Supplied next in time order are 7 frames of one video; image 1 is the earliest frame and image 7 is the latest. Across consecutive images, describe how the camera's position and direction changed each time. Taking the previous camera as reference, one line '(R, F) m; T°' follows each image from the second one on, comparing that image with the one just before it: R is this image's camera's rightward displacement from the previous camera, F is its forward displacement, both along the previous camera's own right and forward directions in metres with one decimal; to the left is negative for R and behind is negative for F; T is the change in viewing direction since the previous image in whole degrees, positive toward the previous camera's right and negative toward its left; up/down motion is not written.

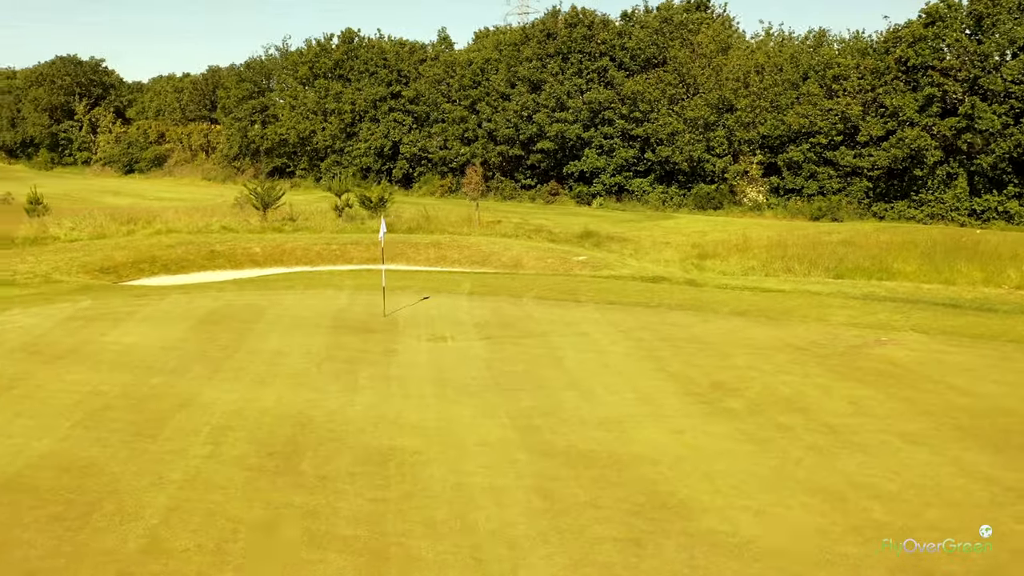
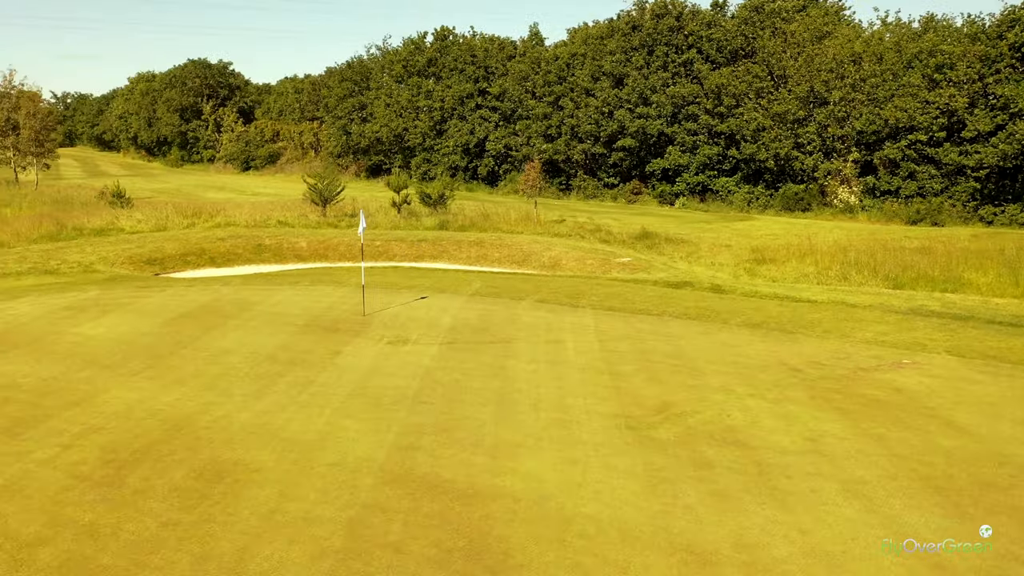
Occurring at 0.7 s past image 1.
(+2.3, +1.2) m; -9°
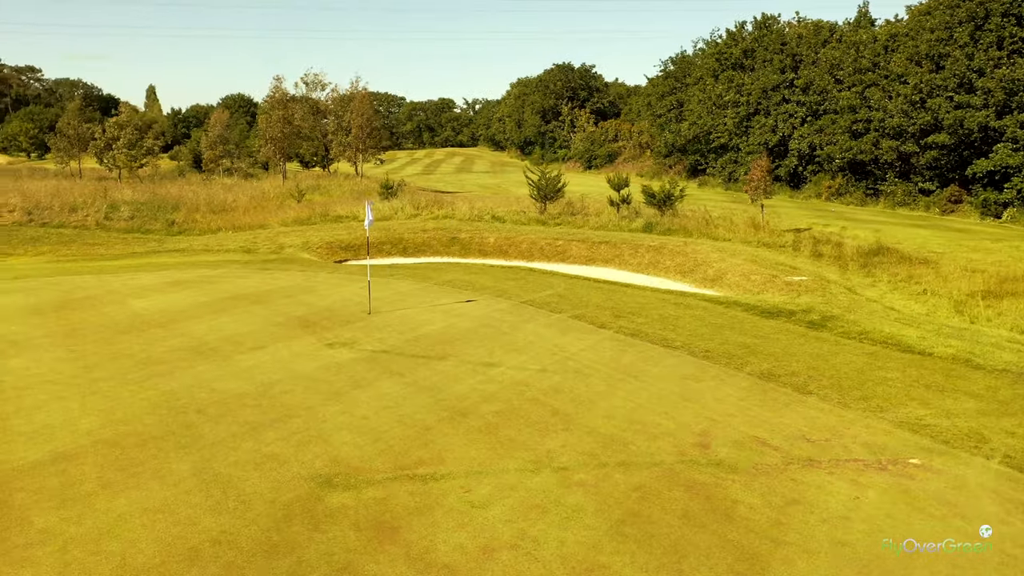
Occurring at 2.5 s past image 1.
(+5.4, +3.3) m; -27°
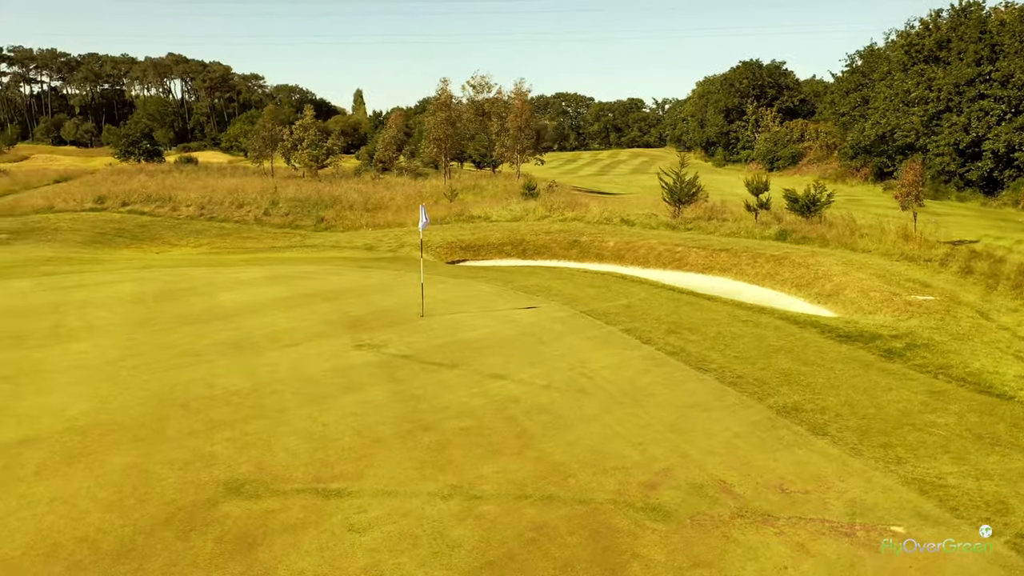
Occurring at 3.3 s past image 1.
(+2.1, +0.7) m; -13°
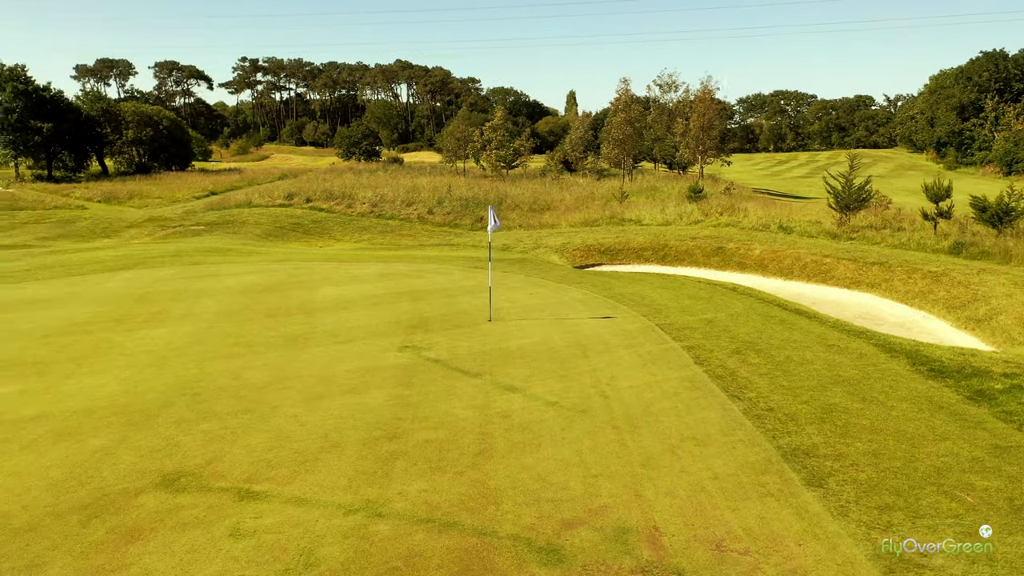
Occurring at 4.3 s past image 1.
(+2.2, +0.7) m; -15°
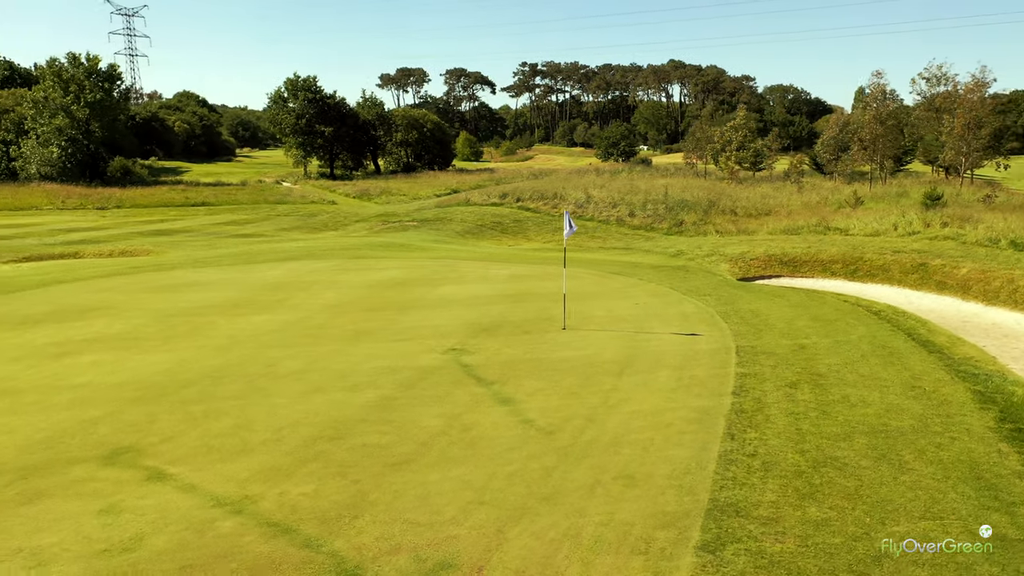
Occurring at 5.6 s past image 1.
(+2.9, +0.9) m; -19°
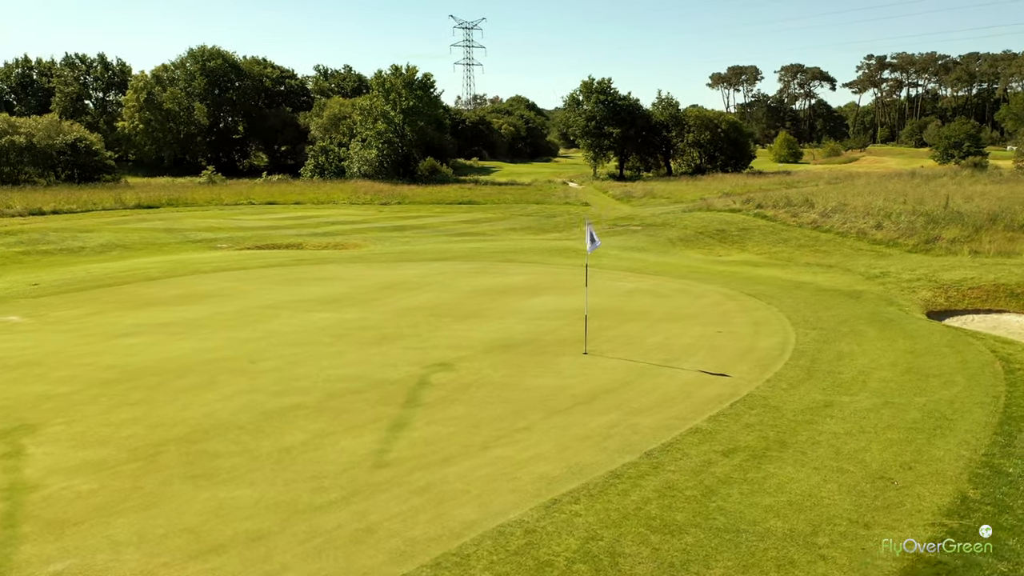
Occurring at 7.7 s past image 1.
(+4.2, +1.7) m; -23°
